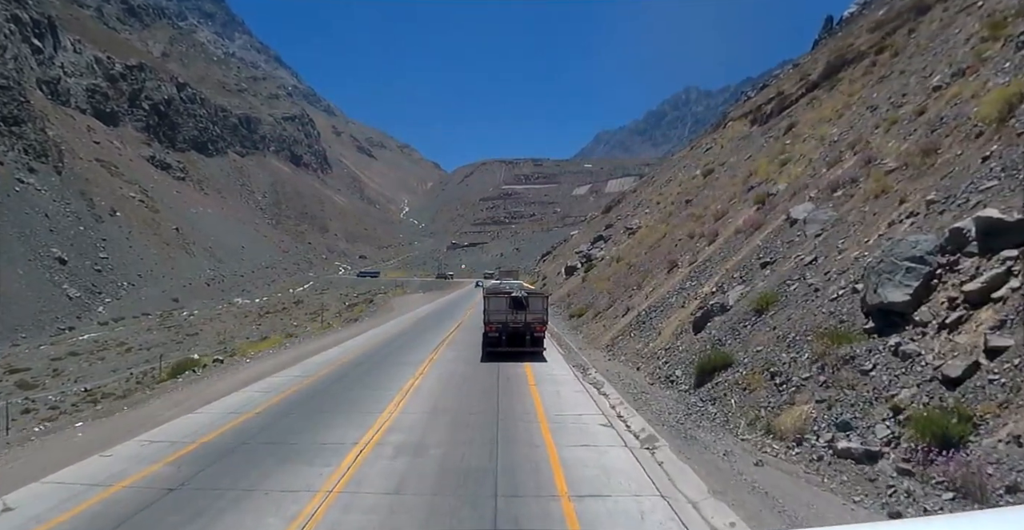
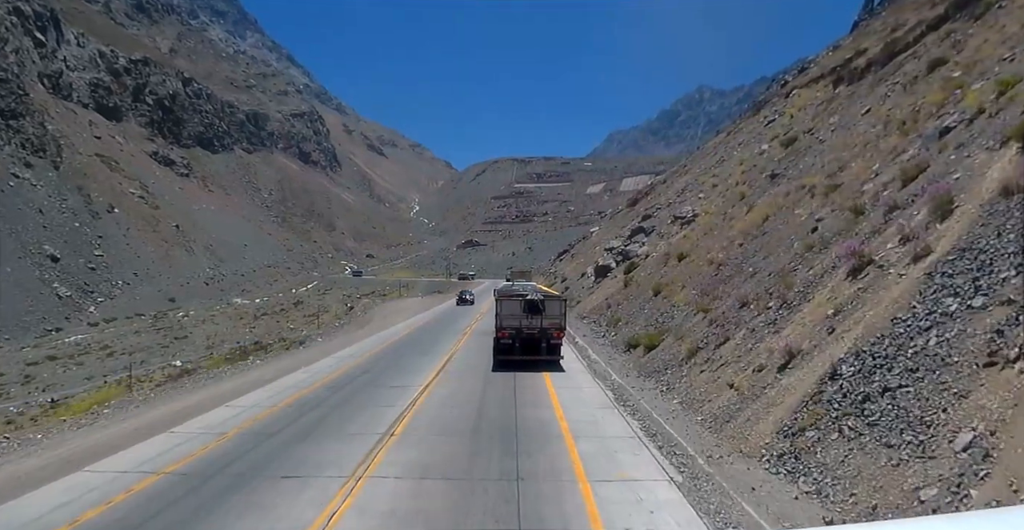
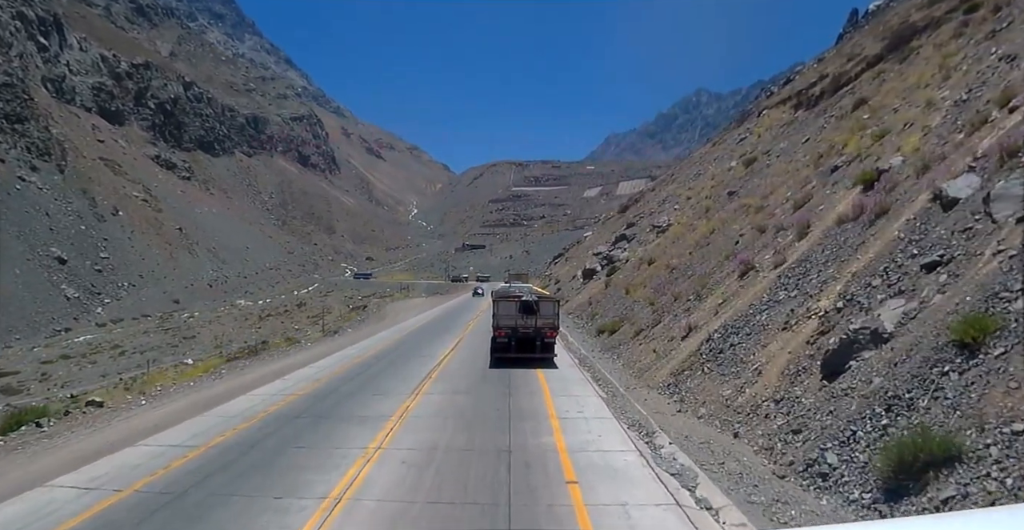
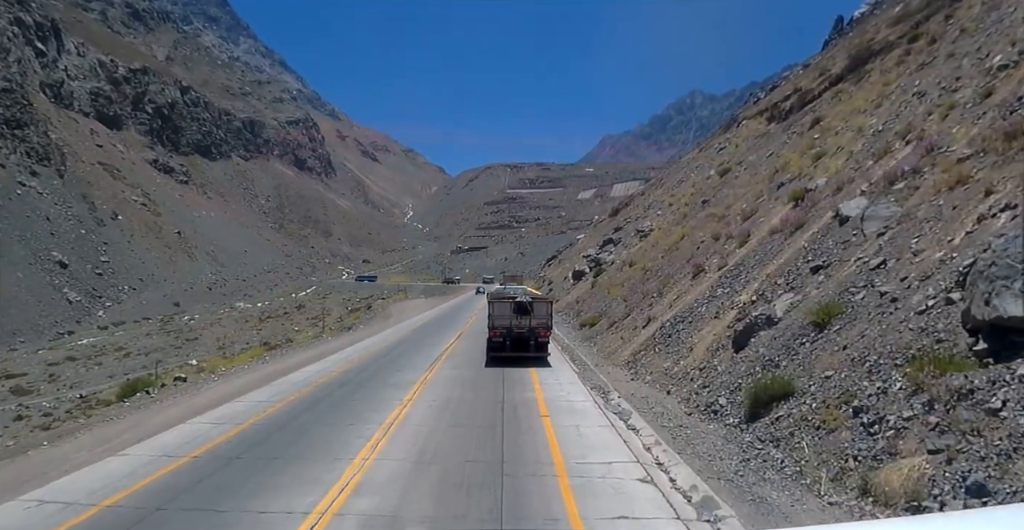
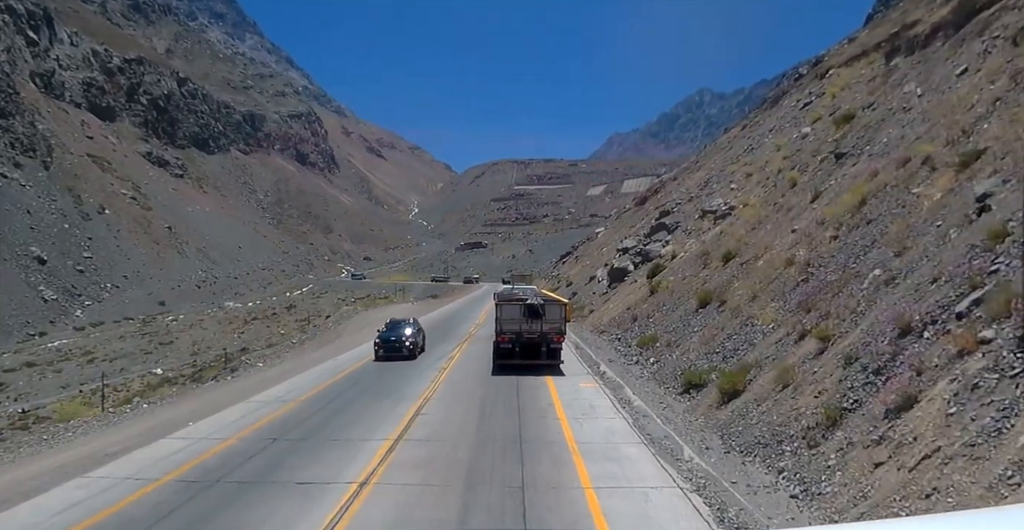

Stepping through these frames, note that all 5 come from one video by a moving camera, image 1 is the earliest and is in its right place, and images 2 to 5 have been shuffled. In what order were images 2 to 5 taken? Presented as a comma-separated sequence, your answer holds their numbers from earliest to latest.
4, 3, 2, 5
